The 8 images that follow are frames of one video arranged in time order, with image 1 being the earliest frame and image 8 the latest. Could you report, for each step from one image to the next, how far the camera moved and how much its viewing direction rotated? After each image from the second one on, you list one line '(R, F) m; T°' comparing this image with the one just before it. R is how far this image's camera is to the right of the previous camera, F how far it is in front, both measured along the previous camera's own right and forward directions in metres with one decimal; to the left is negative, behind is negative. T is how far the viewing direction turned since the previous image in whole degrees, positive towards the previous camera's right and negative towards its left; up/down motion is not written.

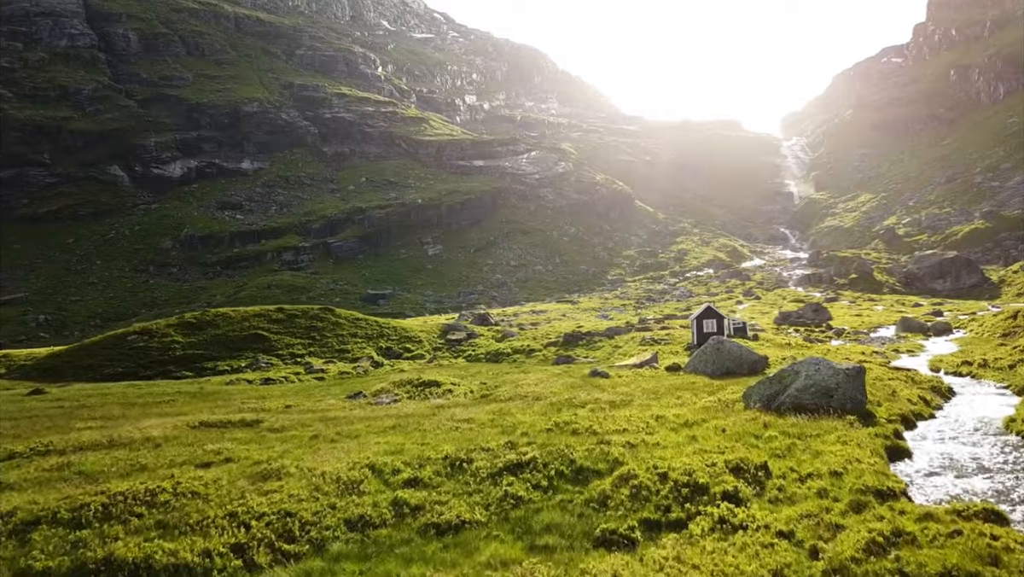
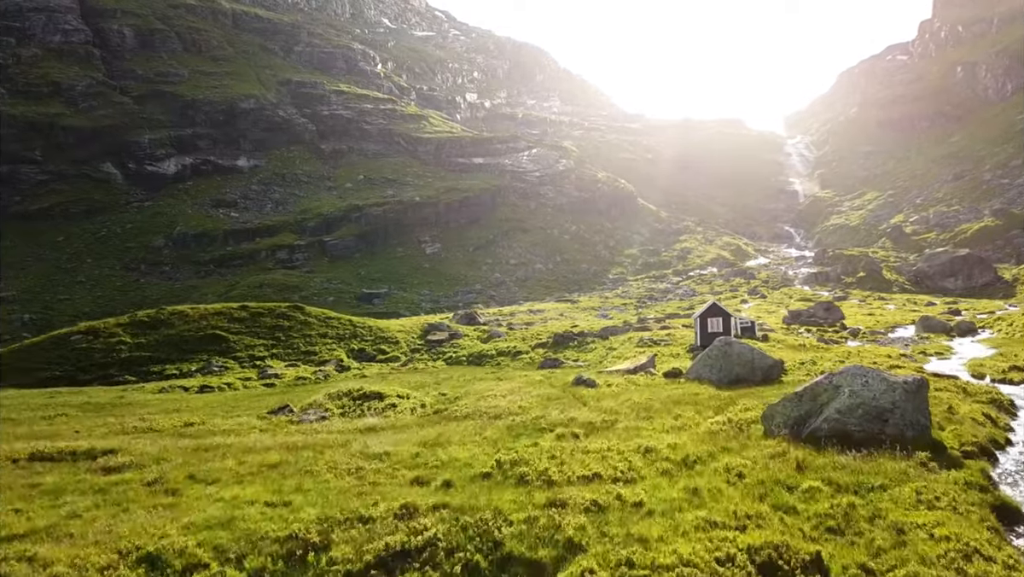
(+0.8, +3.6) m; 0°
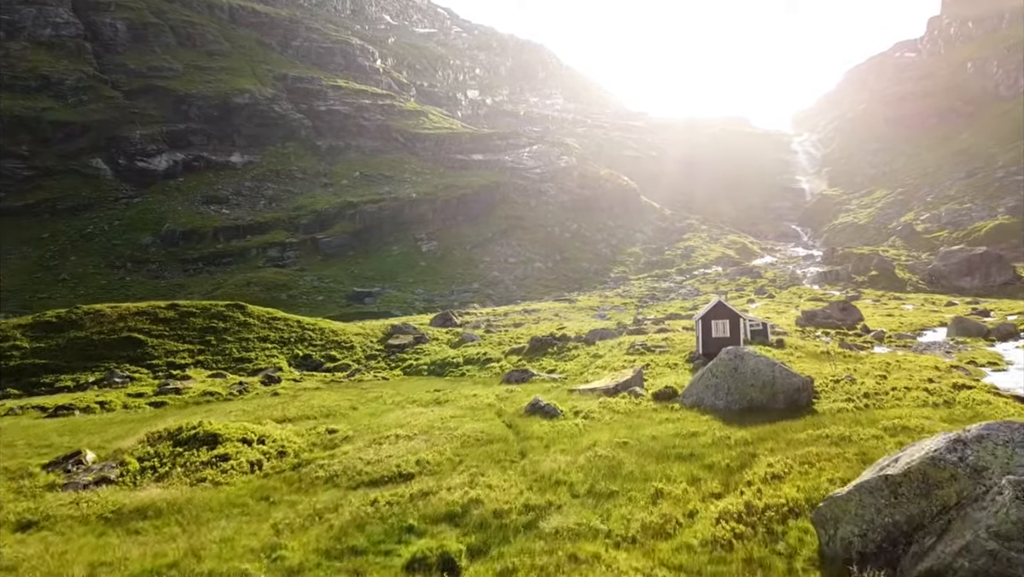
(+1.3, +5.3) m; 0°
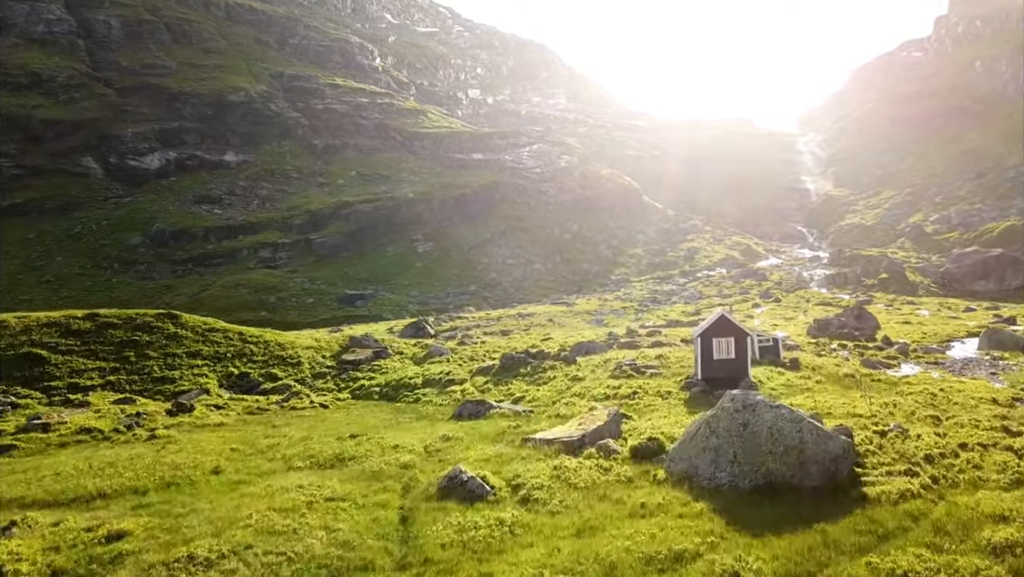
(+1.2, +4.4) m; 0°
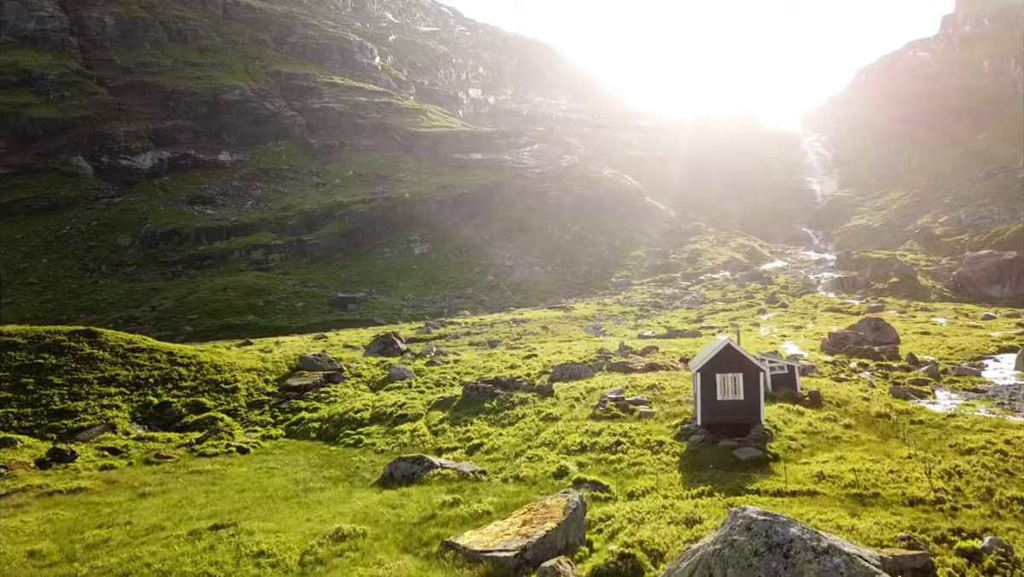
(+1.0, +4.1) m; 0°
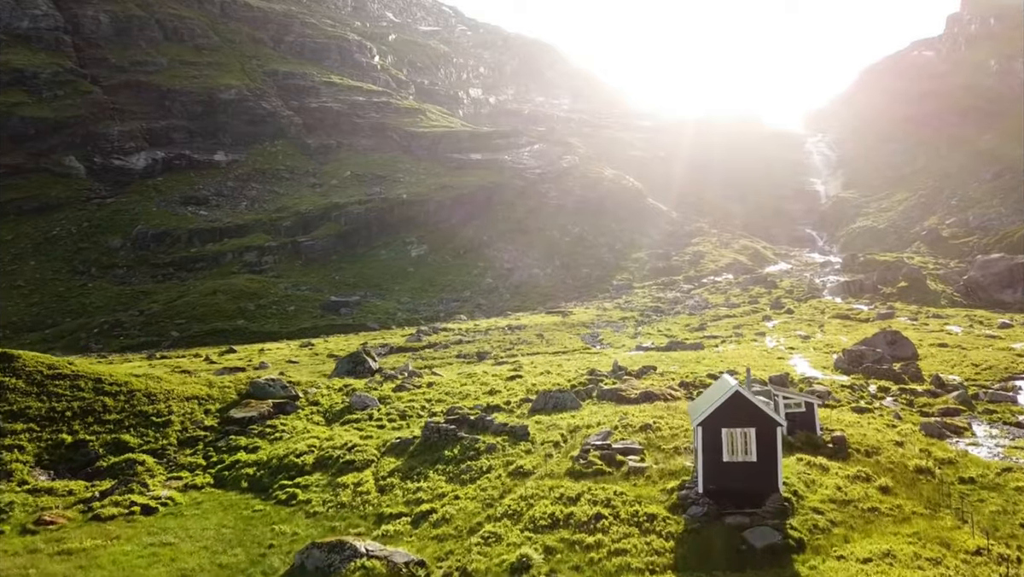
(+0.8, +3.3) m; 0°
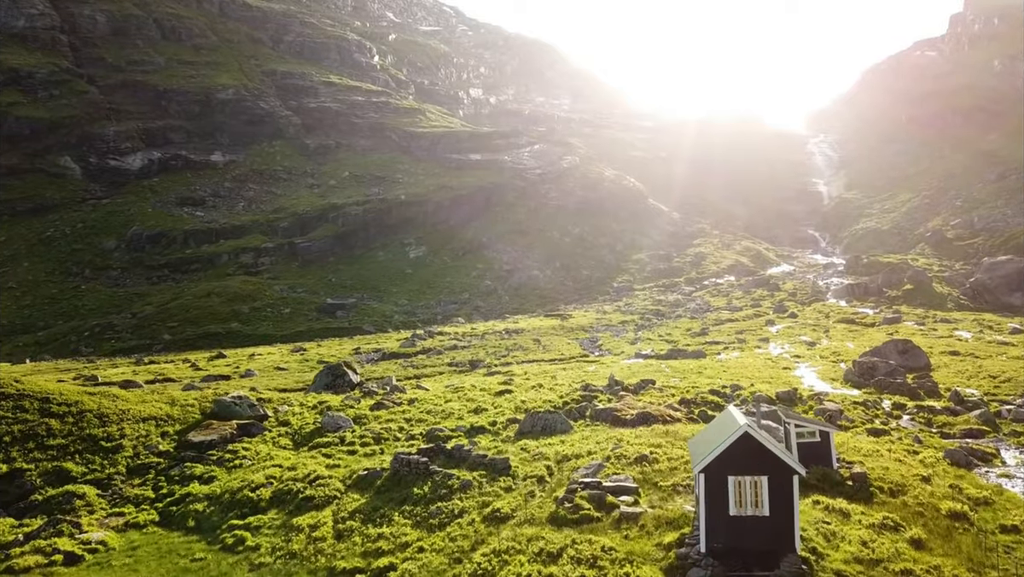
(+0.4, +1.9) m; 0°
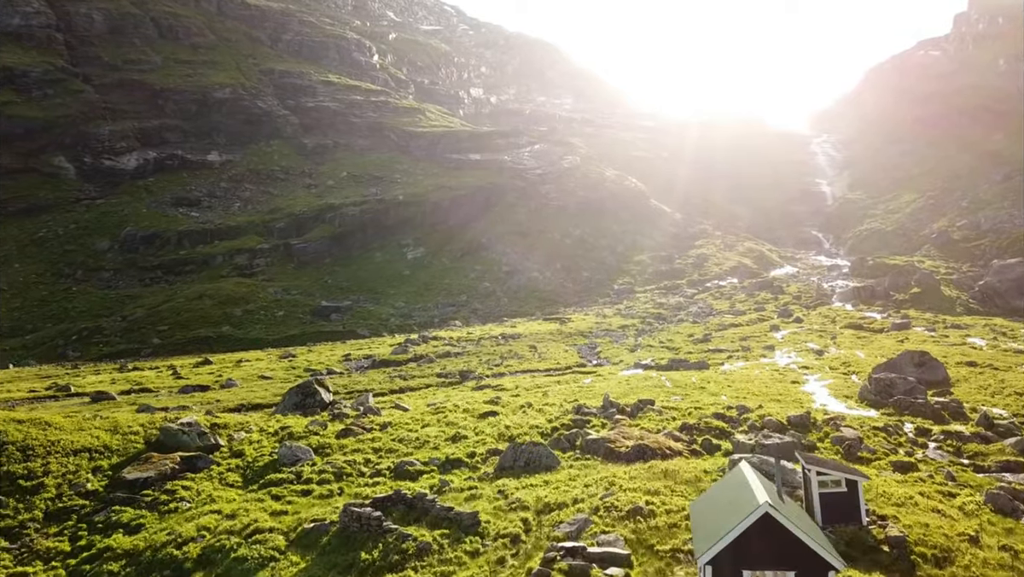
(+0.5, +2.5) m; 0°
